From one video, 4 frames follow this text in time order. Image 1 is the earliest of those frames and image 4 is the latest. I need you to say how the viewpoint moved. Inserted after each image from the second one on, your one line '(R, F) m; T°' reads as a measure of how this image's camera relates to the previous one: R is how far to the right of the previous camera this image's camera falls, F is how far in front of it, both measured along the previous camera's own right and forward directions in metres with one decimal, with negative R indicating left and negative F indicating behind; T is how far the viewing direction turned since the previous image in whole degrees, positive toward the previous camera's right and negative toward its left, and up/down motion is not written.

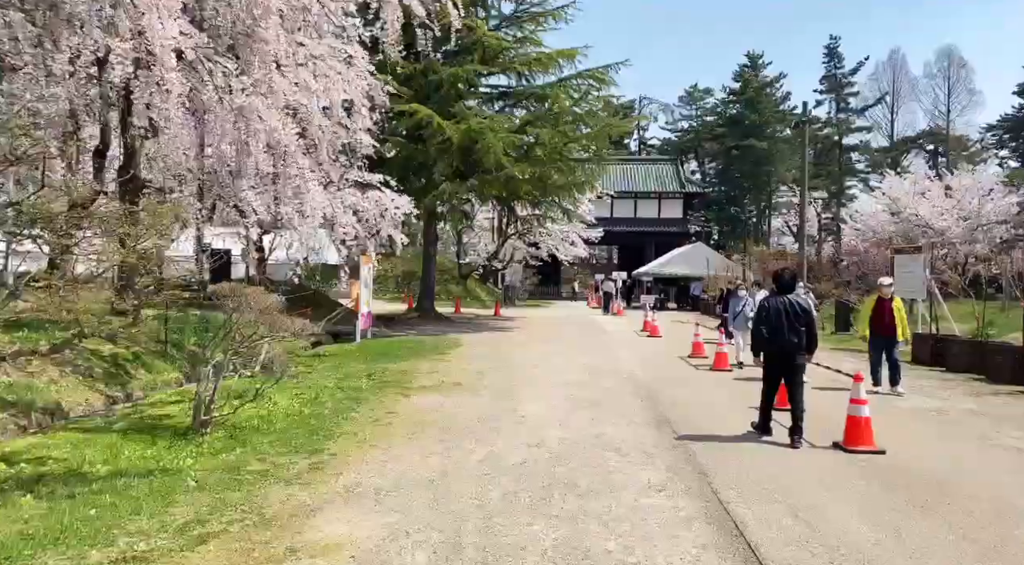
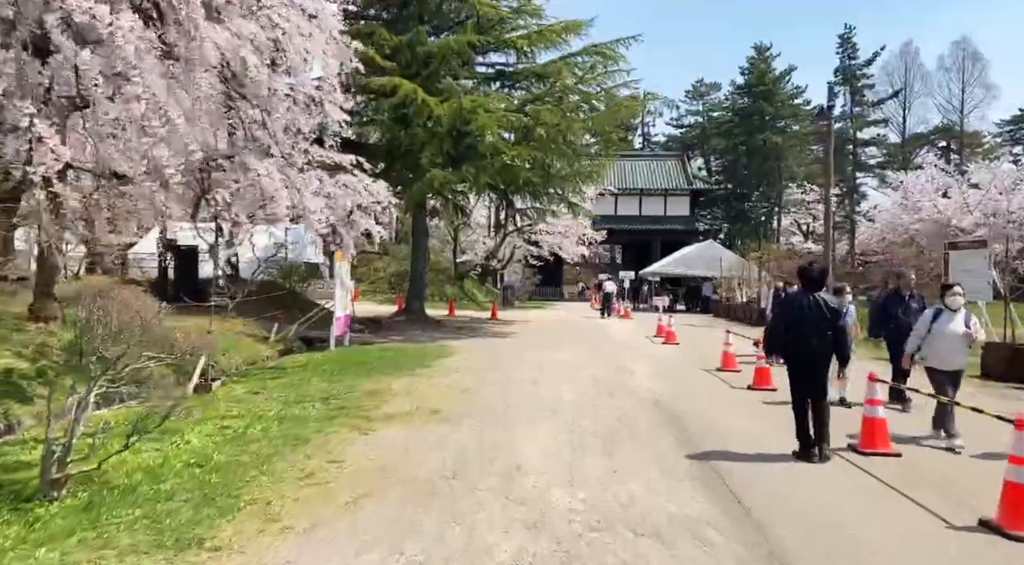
(+0.1, +2.4) m; 0°
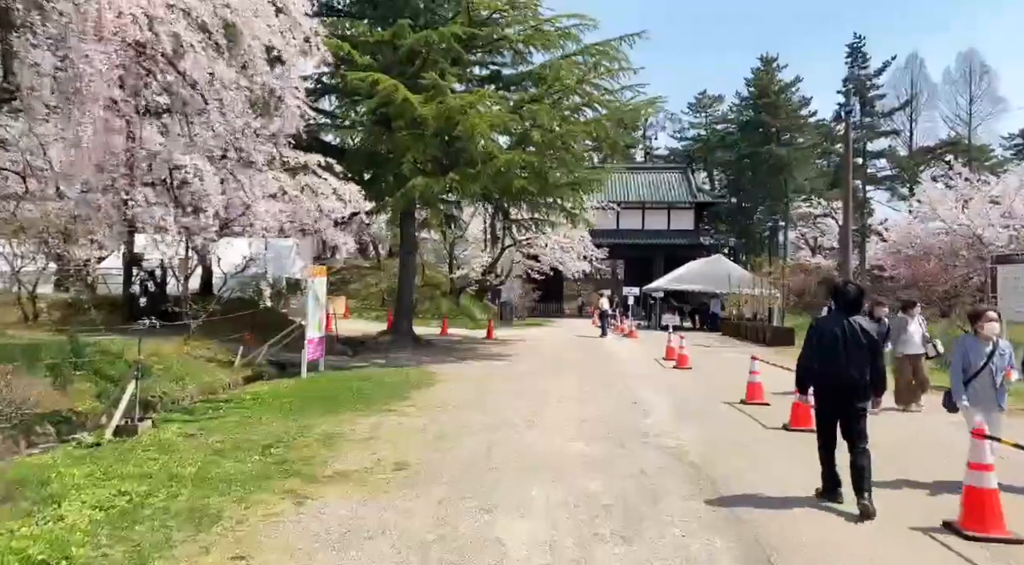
(+0.1, +1.7) m; 0°
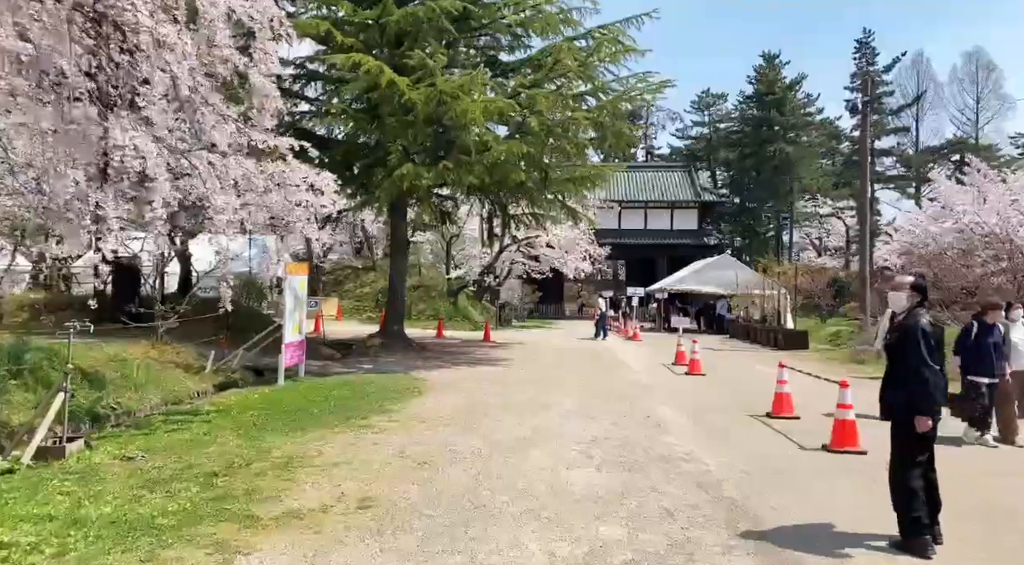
(0.0, +1.3) m; 0°
